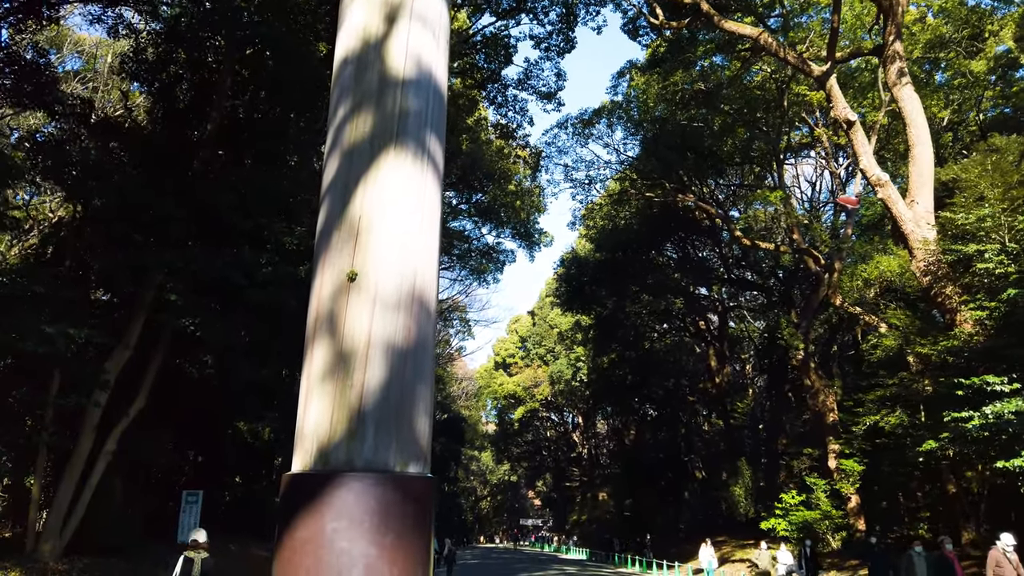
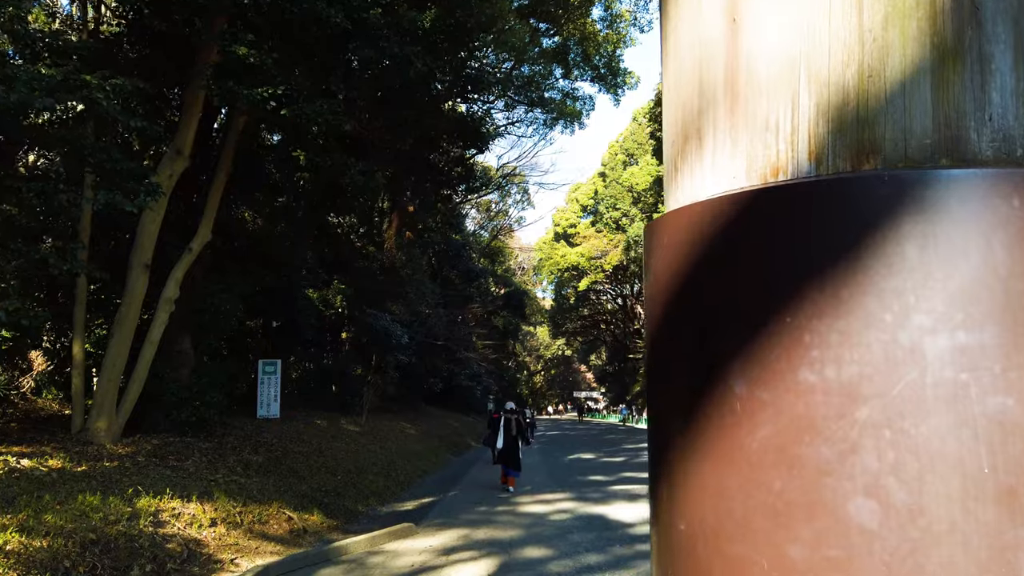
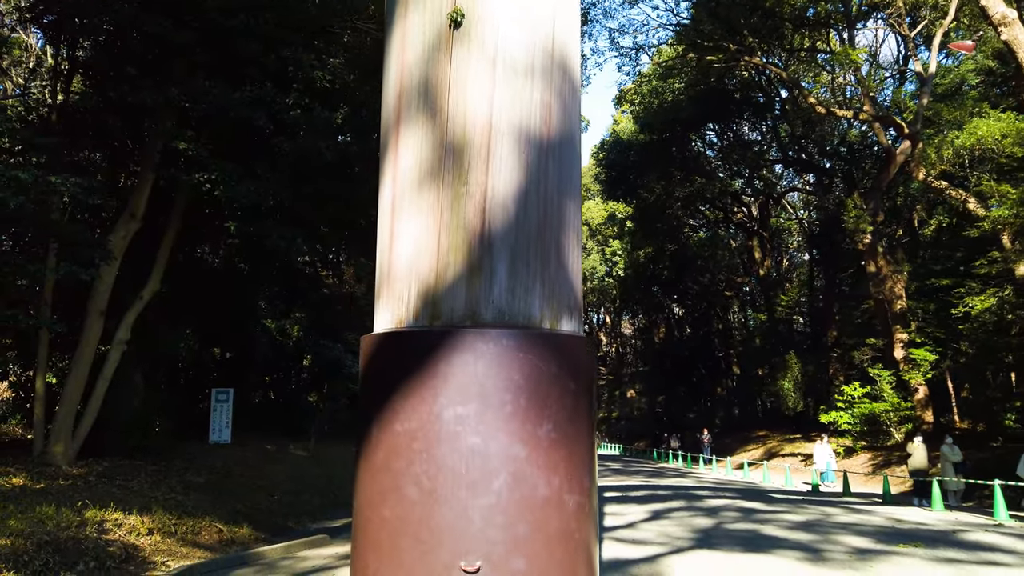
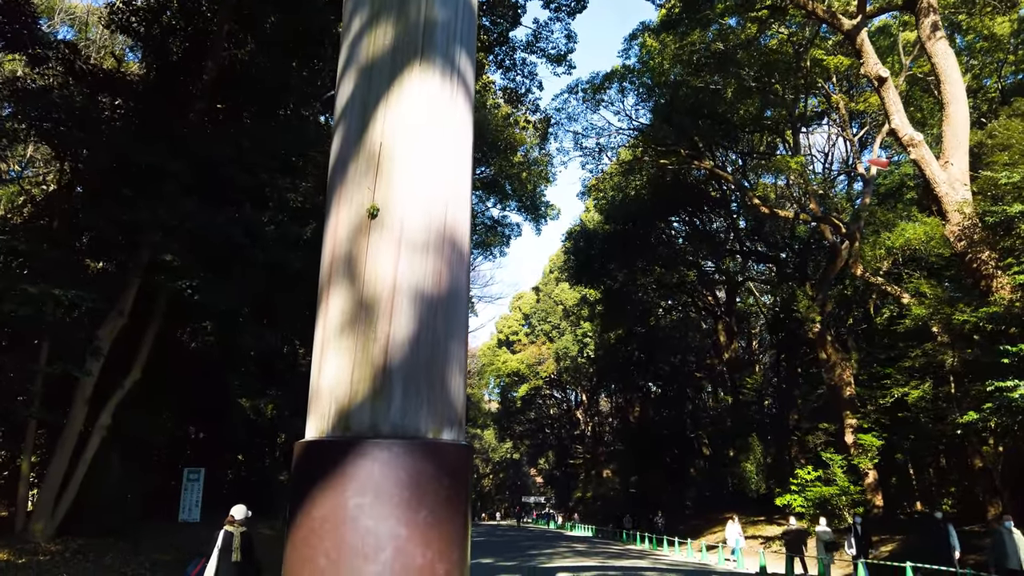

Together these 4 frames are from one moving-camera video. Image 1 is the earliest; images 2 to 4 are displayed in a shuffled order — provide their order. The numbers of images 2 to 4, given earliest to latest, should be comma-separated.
4, 3, 2
